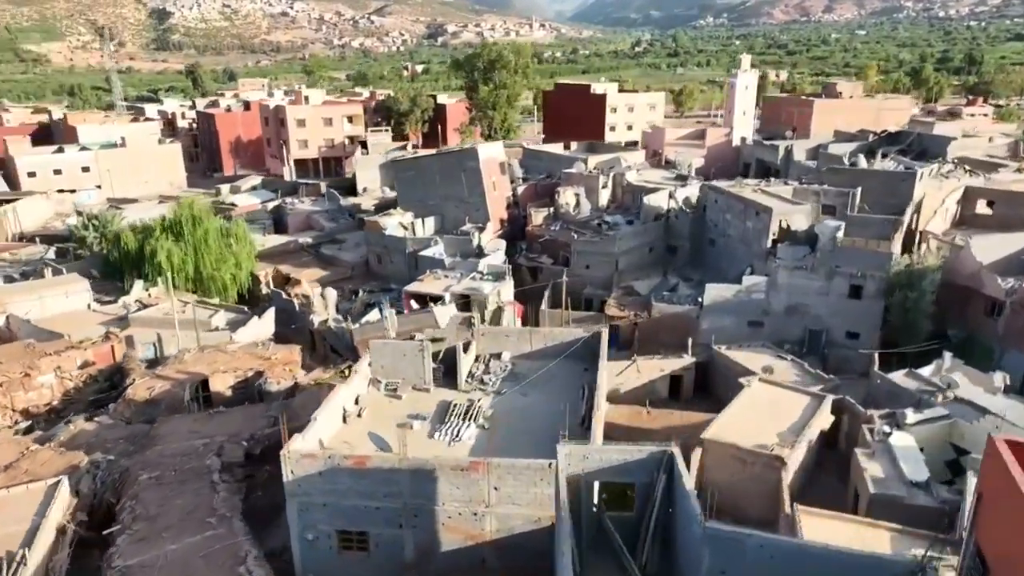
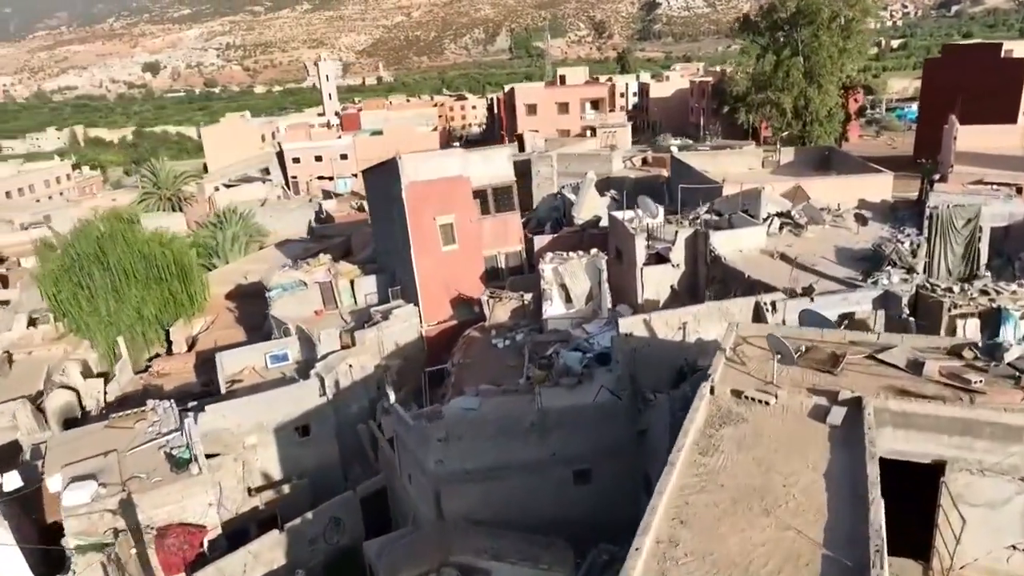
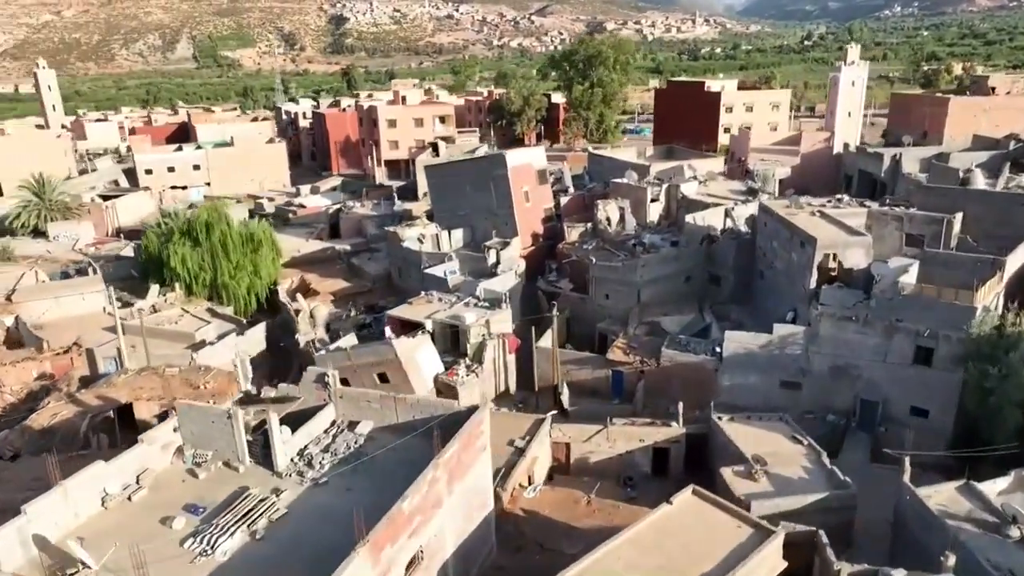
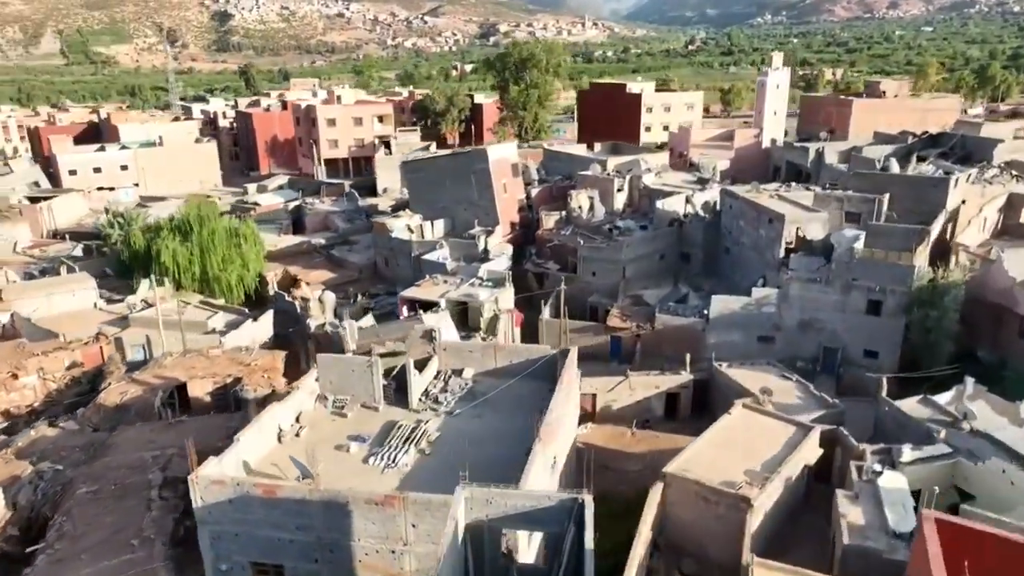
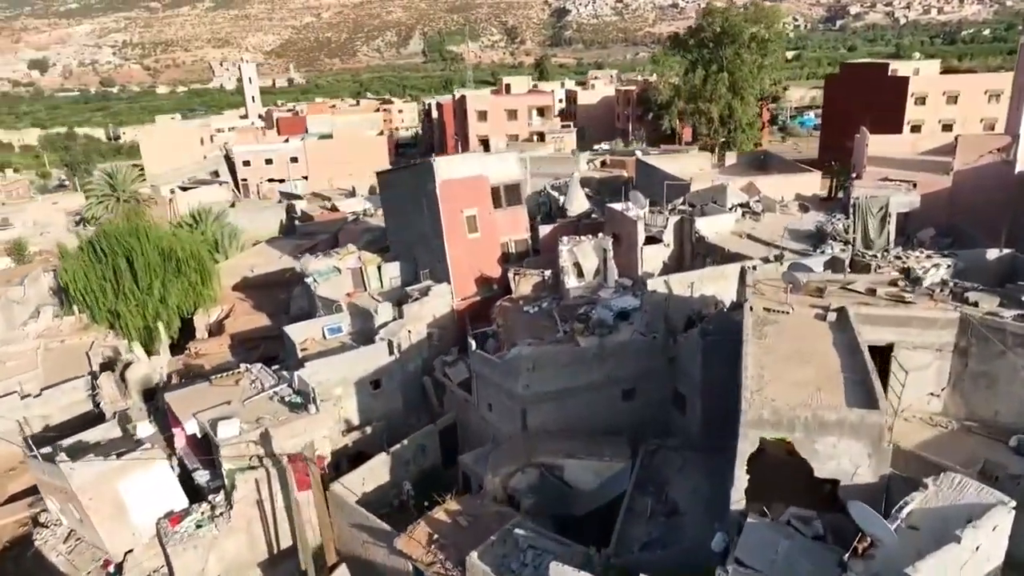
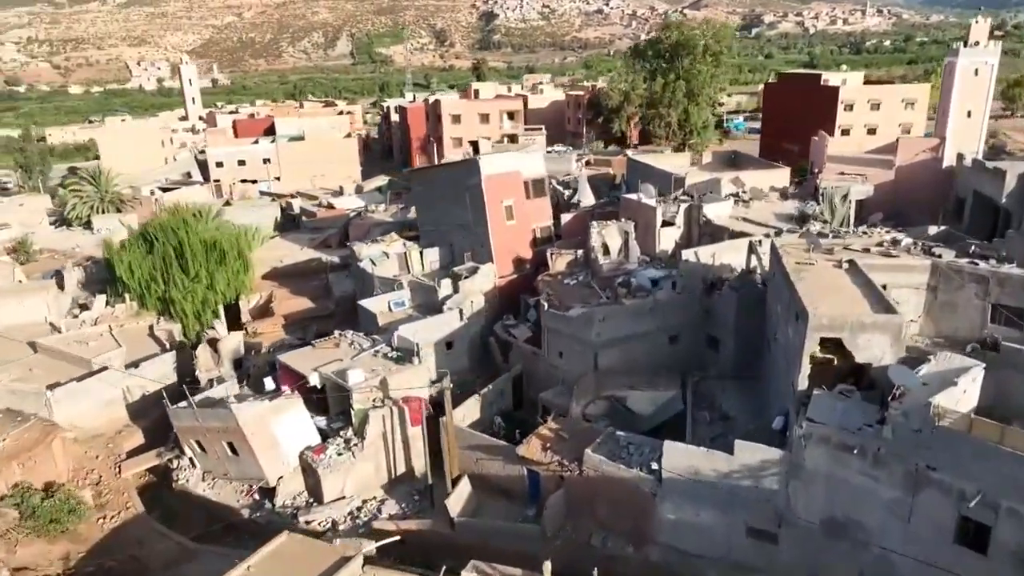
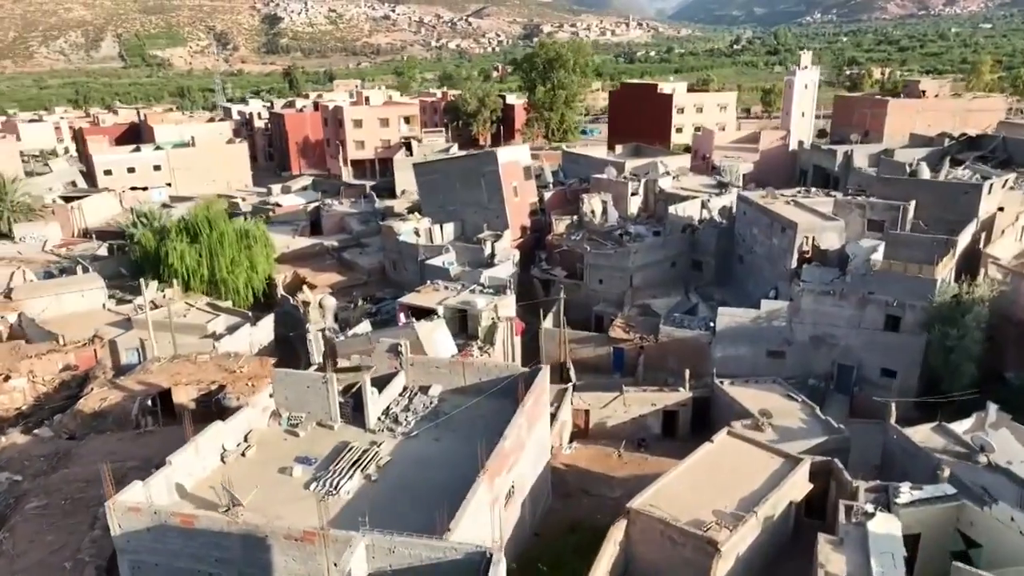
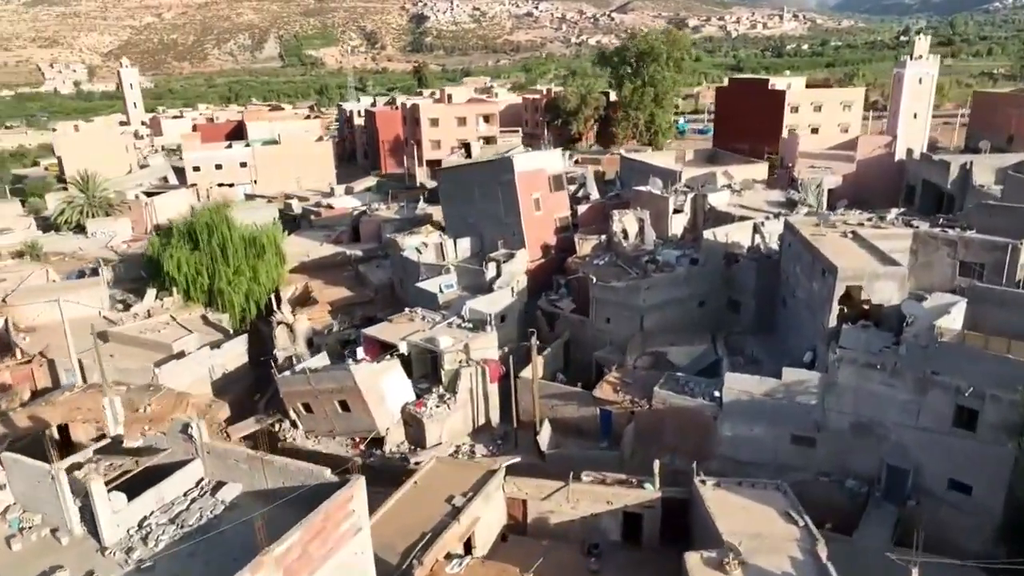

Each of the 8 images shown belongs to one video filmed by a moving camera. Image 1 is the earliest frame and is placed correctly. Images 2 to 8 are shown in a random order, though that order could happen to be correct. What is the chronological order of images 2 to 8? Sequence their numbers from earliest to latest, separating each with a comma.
4, 7, 3, 8, 6, 5, 2
